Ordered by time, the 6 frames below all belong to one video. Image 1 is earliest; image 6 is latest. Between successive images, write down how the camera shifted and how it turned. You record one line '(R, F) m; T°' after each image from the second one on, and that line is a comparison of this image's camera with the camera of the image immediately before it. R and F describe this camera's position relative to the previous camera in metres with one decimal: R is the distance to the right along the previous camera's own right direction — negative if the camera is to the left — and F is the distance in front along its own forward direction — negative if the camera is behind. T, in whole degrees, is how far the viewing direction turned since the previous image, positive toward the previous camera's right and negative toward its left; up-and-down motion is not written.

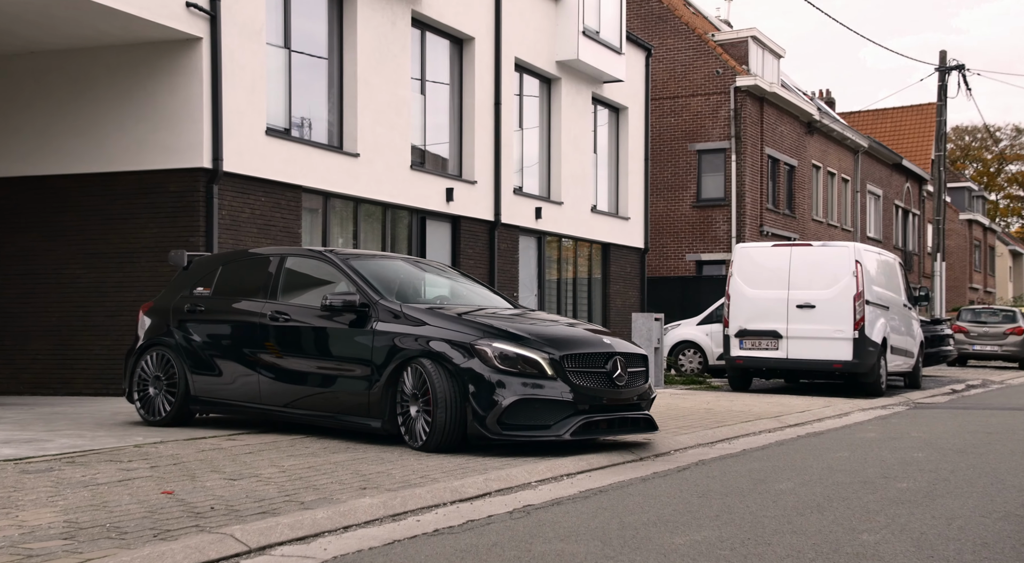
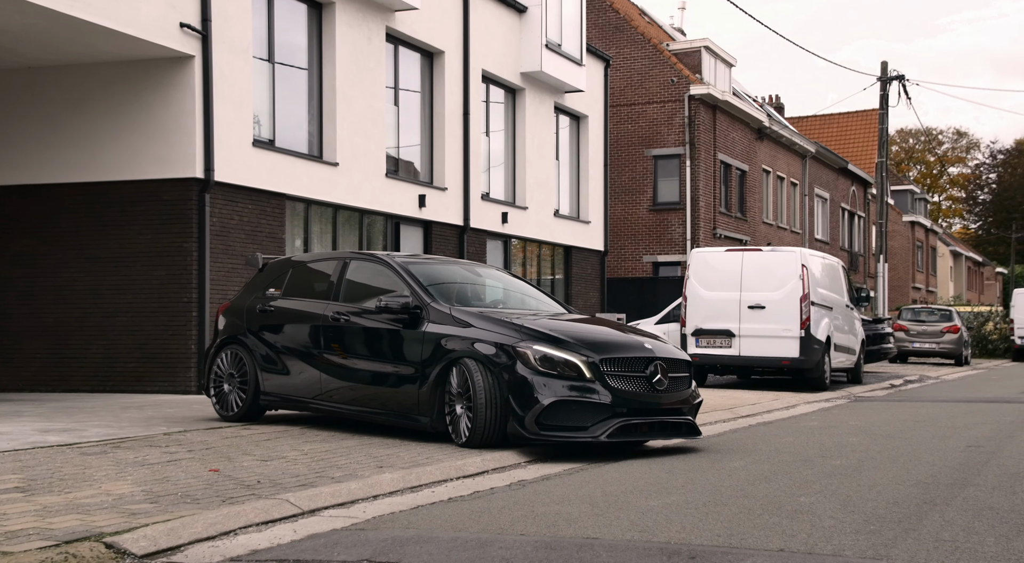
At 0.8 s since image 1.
(-0.2, -1.2) m; +2°
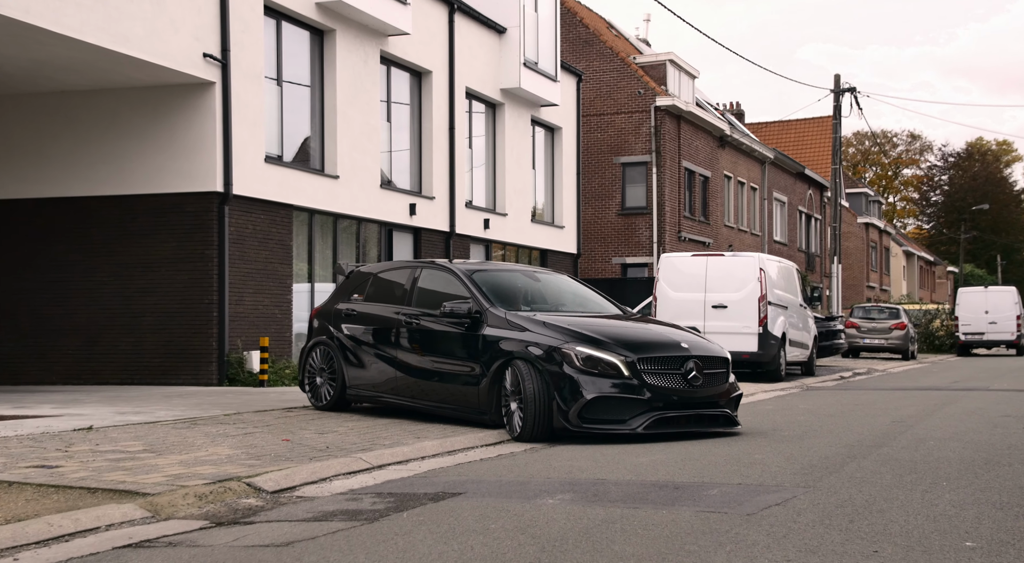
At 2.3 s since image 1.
(-0.3, -1.9) m; +2°
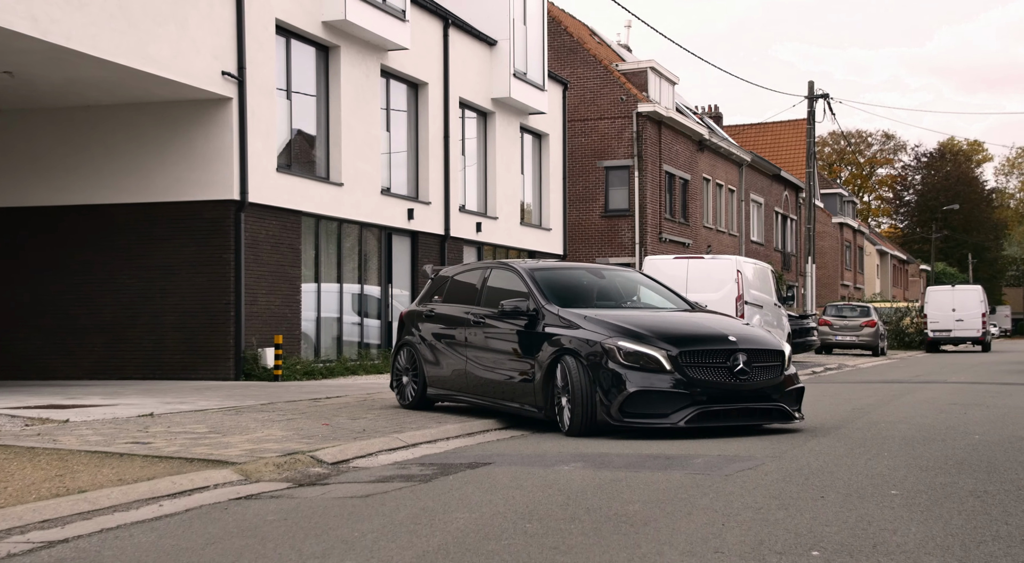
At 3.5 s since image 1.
(-0.2, -1.4) m; +1°
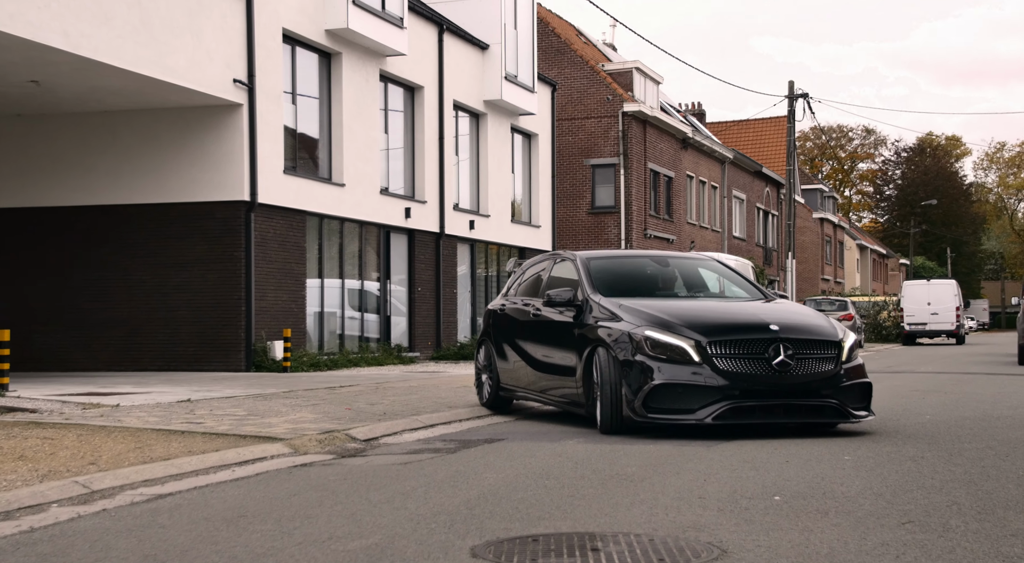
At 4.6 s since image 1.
(-0.2, -1.2) m; +1°
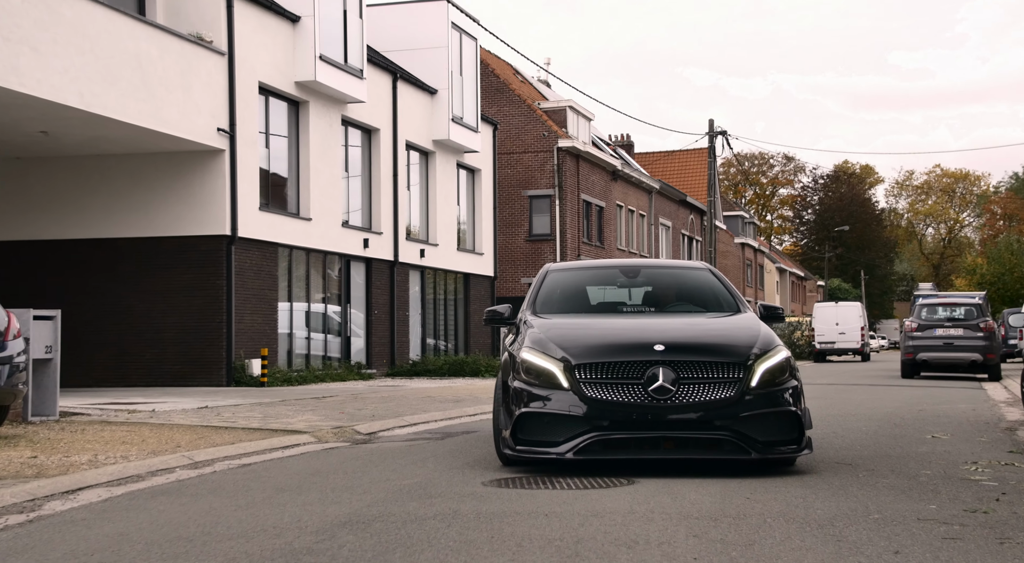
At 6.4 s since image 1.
(-0.3, -2.8) m; +3°
